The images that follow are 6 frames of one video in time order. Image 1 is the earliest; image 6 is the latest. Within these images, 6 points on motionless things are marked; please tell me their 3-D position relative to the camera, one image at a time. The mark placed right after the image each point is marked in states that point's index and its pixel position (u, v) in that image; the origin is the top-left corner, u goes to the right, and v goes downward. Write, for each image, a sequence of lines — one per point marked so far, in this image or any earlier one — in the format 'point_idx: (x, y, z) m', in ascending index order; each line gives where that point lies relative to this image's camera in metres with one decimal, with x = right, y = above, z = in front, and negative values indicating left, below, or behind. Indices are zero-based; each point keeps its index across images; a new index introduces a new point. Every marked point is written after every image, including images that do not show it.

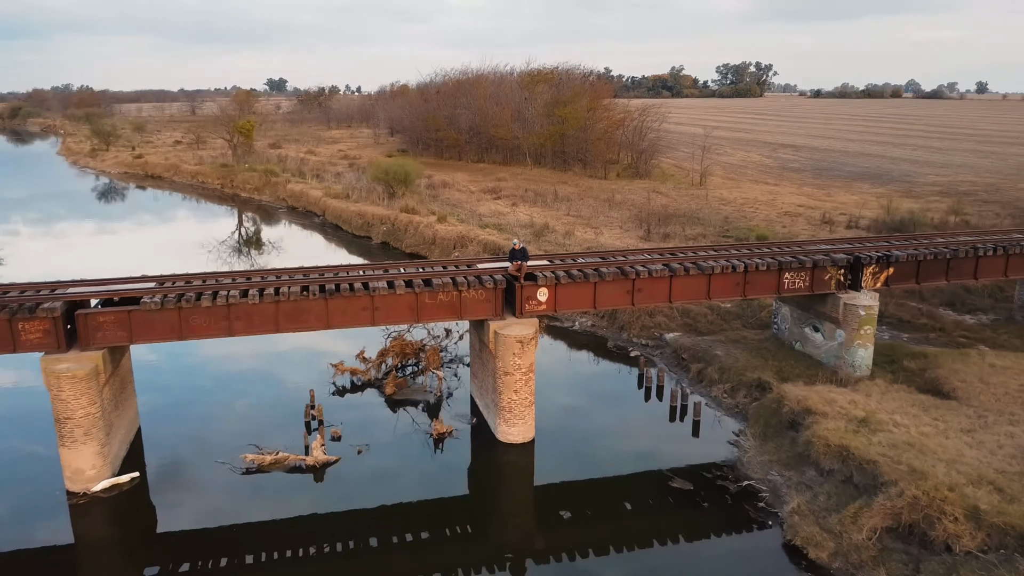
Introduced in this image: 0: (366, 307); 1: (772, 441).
0: (-4.1, -0.5, +19.4) m
1: (+7.4, -4.4, +19.6) m
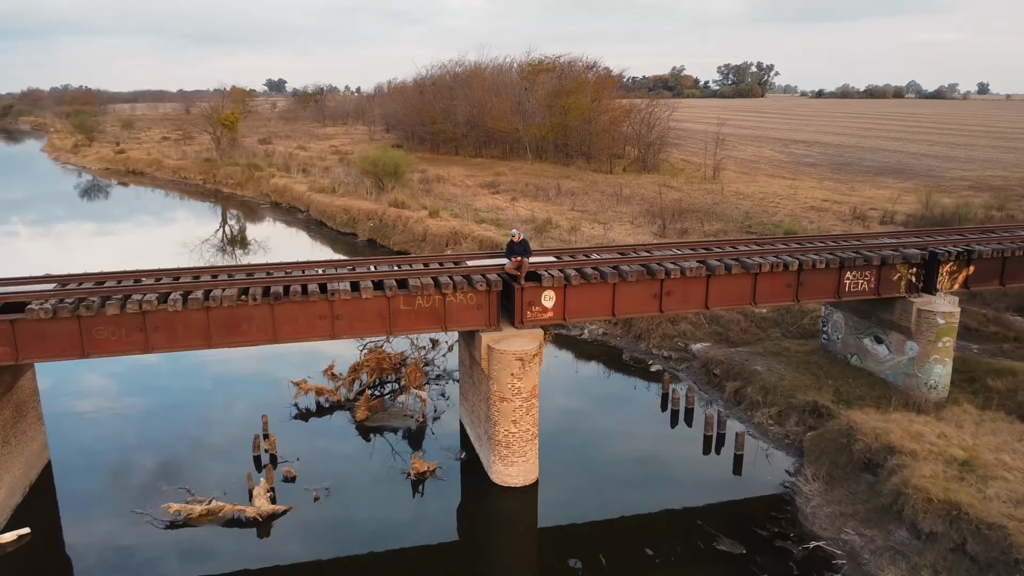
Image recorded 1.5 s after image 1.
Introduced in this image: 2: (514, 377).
0: (-4.1, -0.6, +15.2) m
1: (+7.4, -4.4, +15.4) m
2: (0.0, -2.0, +15.5) m
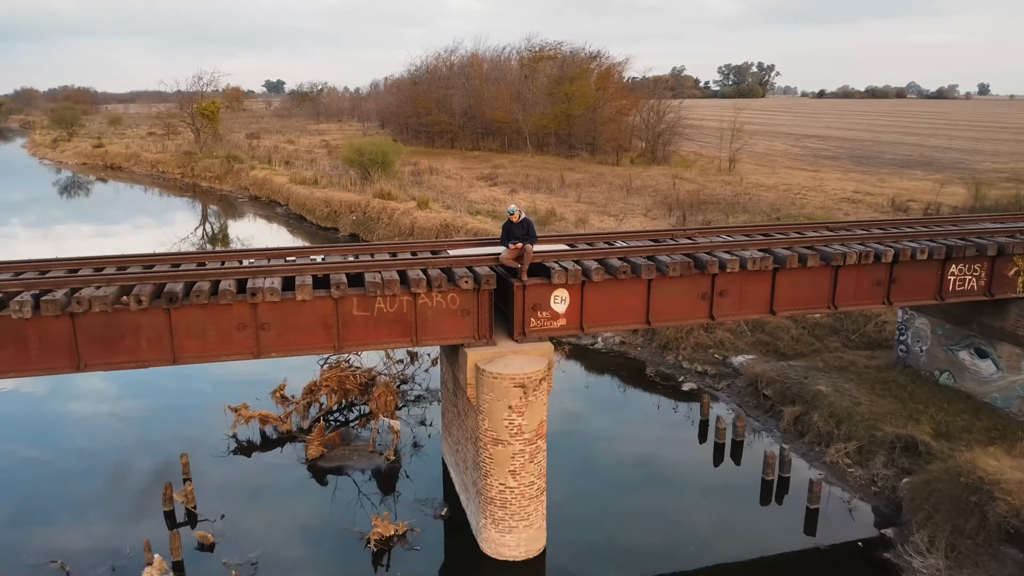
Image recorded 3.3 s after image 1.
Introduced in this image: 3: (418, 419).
0: (-4.2, -0.6, +10.7) m
1: (+7.3, -4.4, +10.9) m
2: (0.0, -2.0, +11.0) m
3: (-2.4, -3.3, +17.3) m
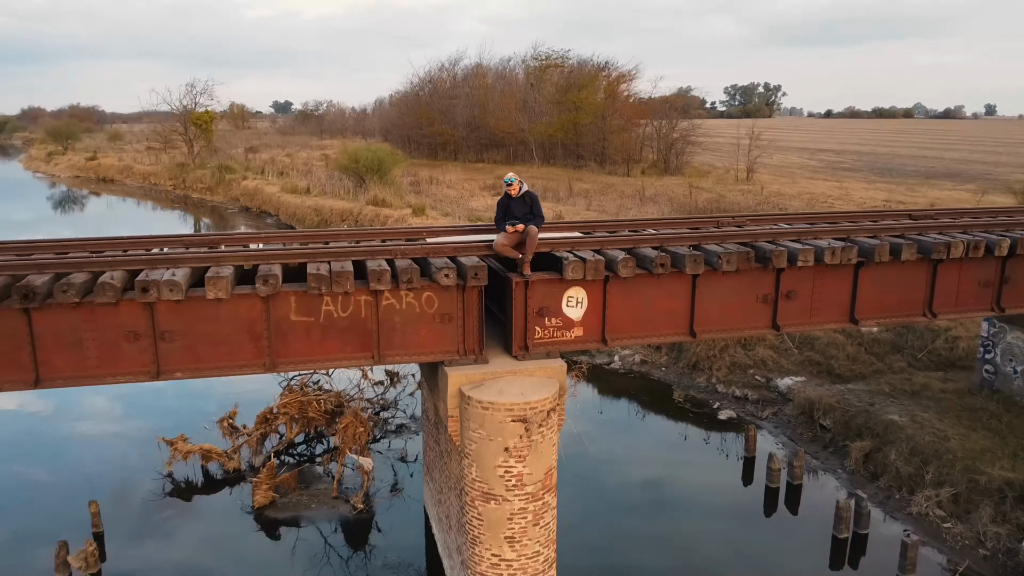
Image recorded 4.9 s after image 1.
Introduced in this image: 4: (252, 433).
0: (-4.2, -0.5, +7.7) m
1: (+7.3, -4.3, +7.7) m
2: (0.0, -1.9, +7.9) m
3: (-2.4, -3.4, +14.2) m
4: (-5.0, -2.8, +13.4) m
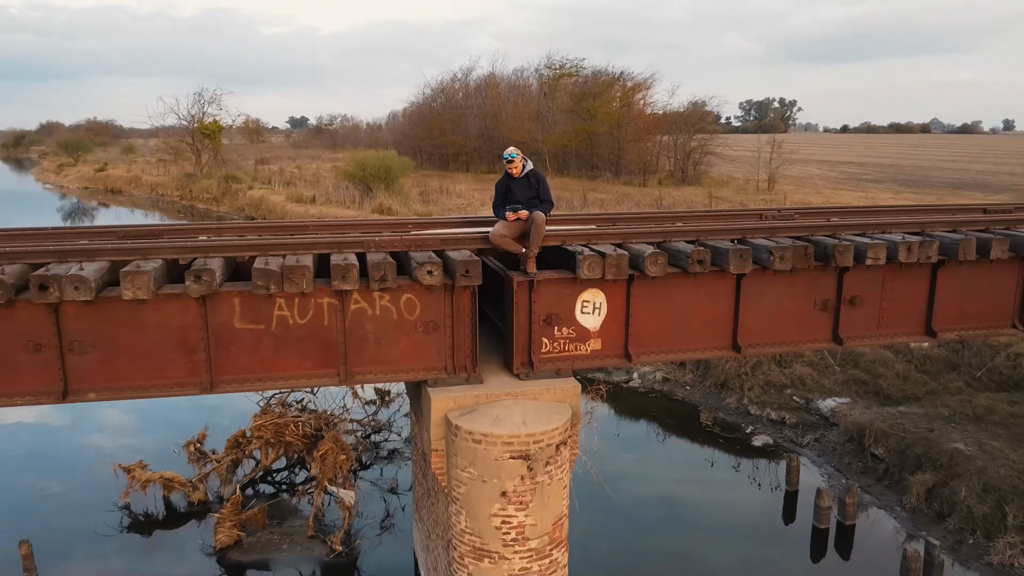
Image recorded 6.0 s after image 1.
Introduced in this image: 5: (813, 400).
0: (-4.2, -0.5, +6.1) m
1: (+7.3, -4.4, +5.8) m
2: (-0.1, -1.9, +6.2) m
3: (-2.3, -3.6, +12.5) m
4: (-5.0, -2.9, +11.8) m
5: (+6.4, -2.4, +14.8) m
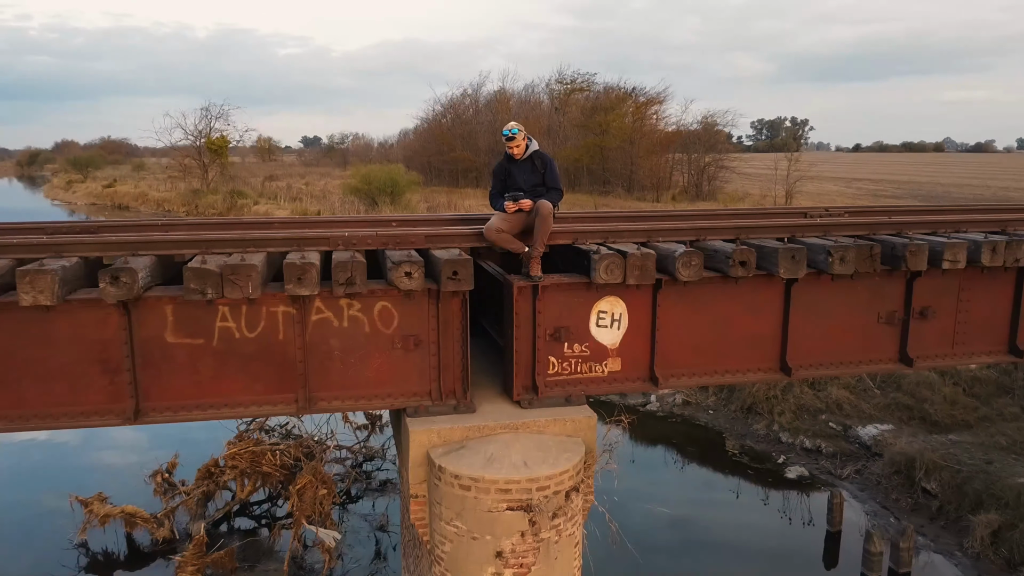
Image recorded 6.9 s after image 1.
0: (-4.2, -0.5, +4.9) m
1: (+7.2, -4.4, +4.3) m
2: (-0.1, -2.0, +4.9) m
3: (-2.2, -3.8, +11.1) m
4: (-4.9, -3.1, +10.5) m
5: (+6.5, -2.7, +13.3) m
